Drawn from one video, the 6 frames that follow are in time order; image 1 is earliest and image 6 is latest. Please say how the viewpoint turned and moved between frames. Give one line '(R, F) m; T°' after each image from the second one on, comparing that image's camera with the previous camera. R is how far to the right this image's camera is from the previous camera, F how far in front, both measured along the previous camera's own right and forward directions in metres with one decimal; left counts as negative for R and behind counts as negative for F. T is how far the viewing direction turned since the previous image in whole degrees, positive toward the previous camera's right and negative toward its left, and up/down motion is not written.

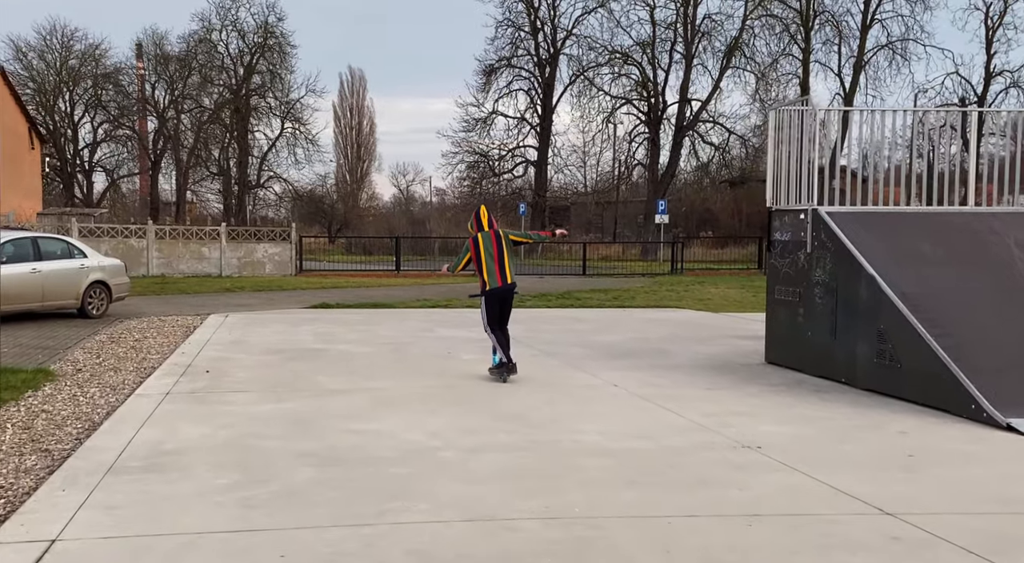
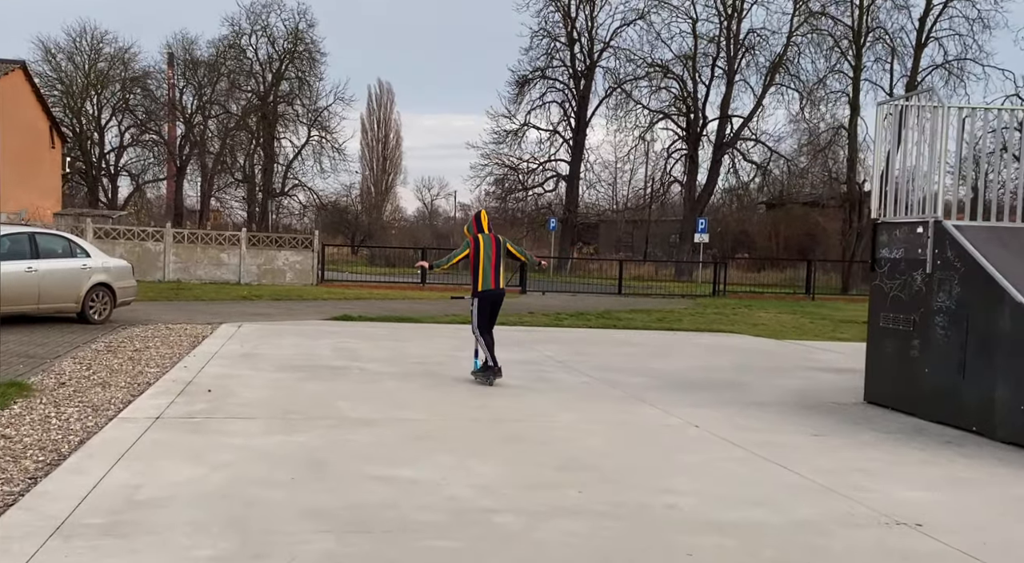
(-0.3, +1.6) m; -1°
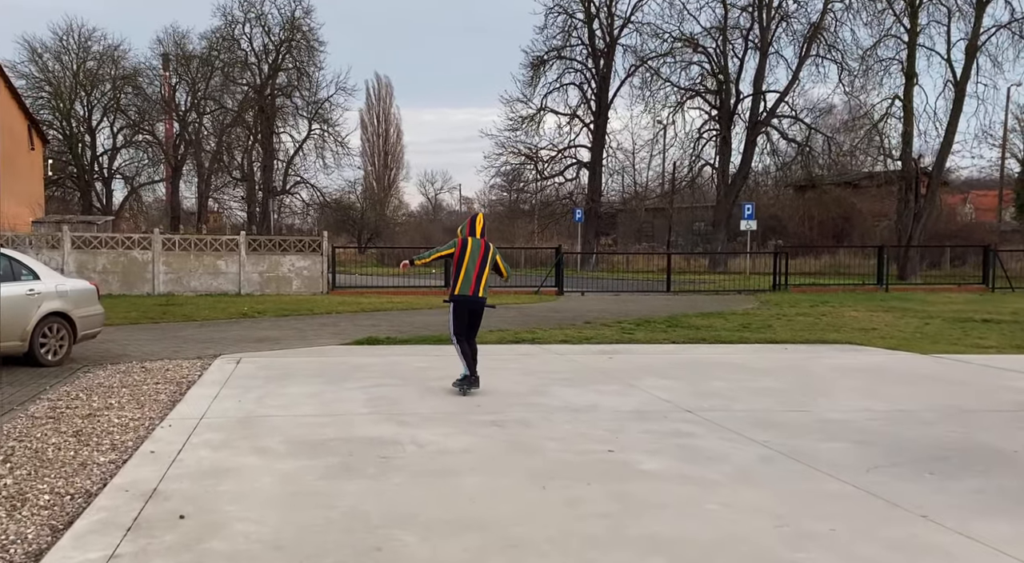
(-0.9, +3.5) m; 0°
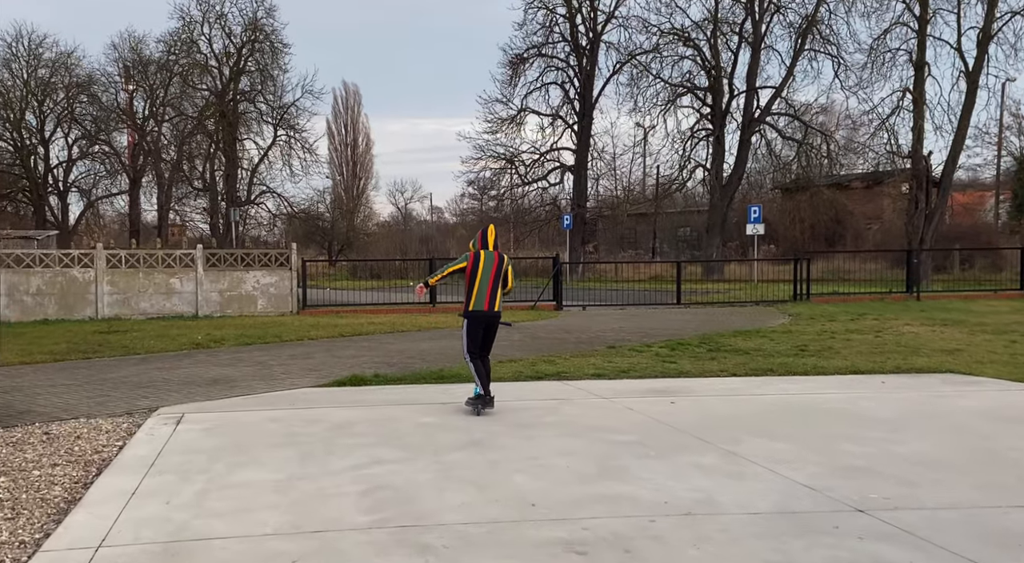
(-0.6, +2.9) m; +2°
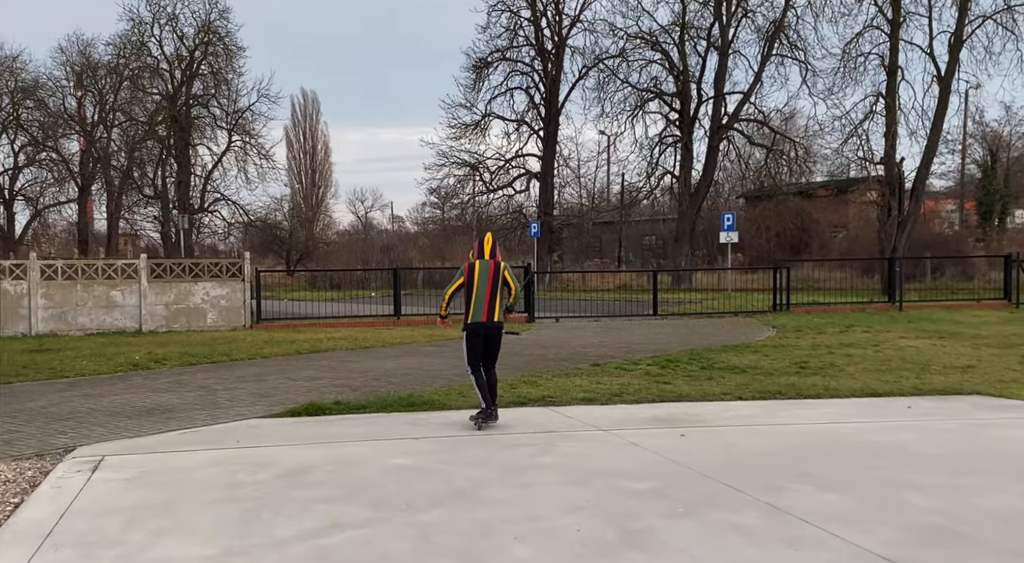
(-0.2, +1.3) m; +2°
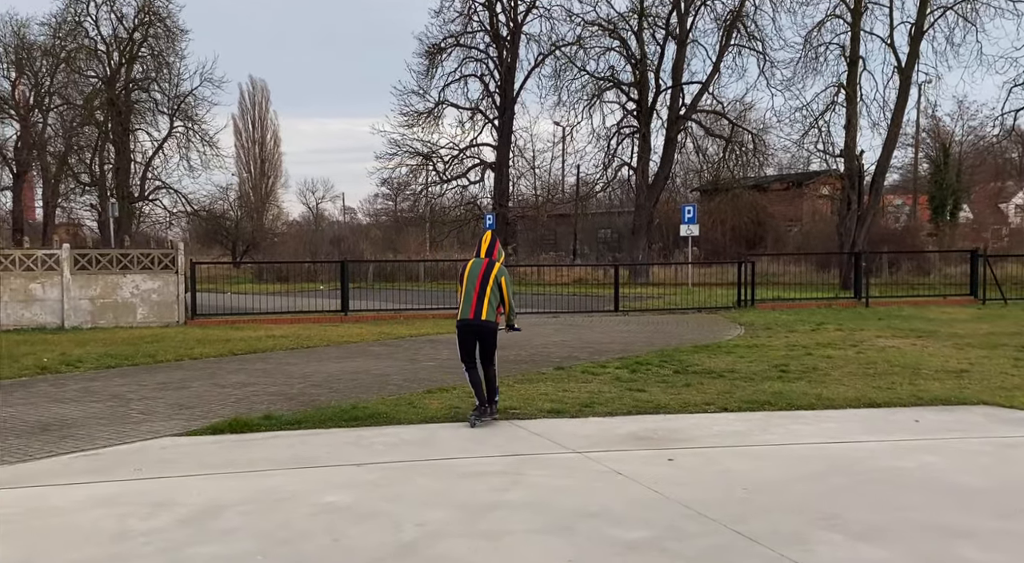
(-0.1, +1.2) m; +3°
